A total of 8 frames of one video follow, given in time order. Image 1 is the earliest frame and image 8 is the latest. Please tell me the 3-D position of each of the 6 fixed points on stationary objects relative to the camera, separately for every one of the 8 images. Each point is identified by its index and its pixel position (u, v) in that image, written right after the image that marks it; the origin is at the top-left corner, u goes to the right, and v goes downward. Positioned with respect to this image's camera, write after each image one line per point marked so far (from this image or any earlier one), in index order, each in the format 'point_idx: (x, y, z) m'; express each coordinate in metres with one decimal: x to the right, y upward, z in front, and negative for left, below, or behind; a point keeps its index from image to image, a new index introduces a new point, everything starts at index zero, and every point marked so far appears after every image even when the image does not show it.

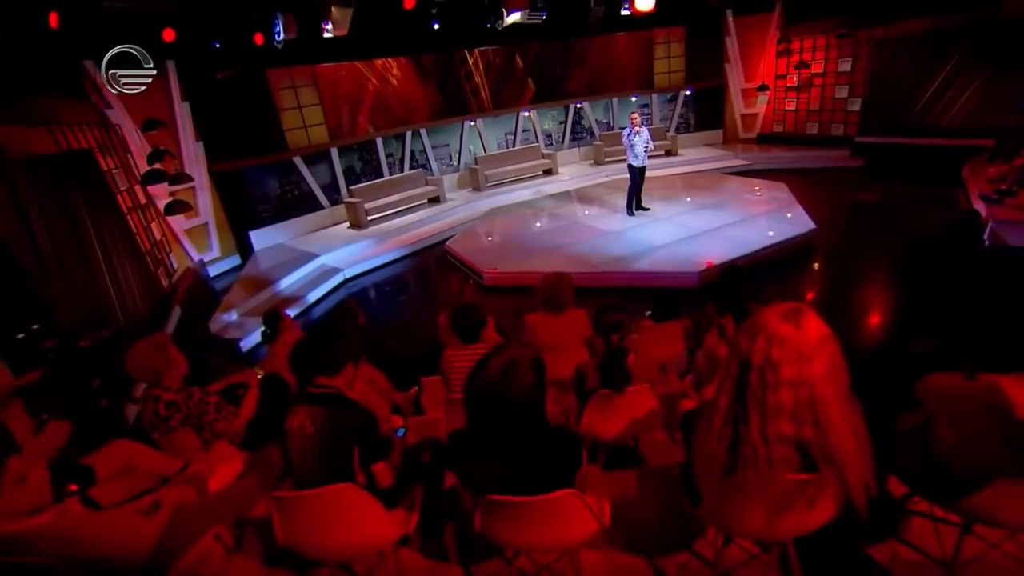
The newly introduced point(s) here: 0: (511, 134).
0: (0.0, +2.7, +12.3) m
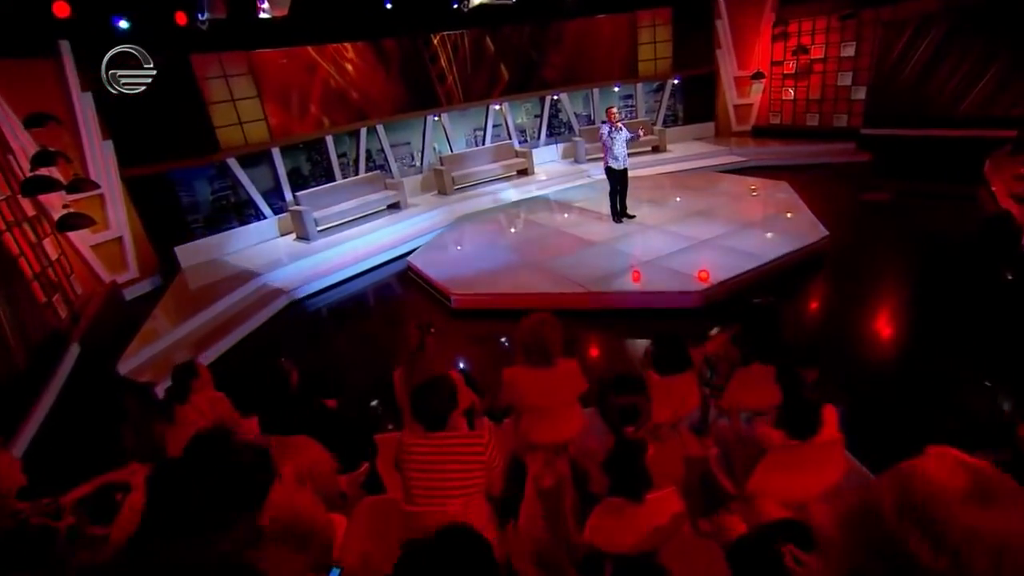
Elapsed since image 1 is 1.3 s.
0: (-0.5, +2.5, +11.0) m
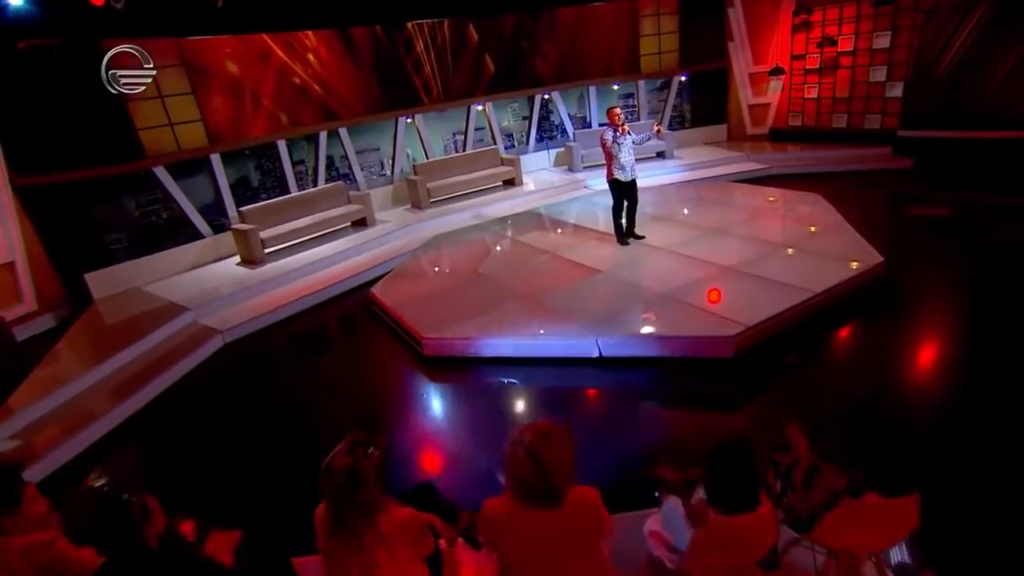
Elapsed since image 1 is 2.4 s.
0: (-0.7, +2.1, +9.6) m
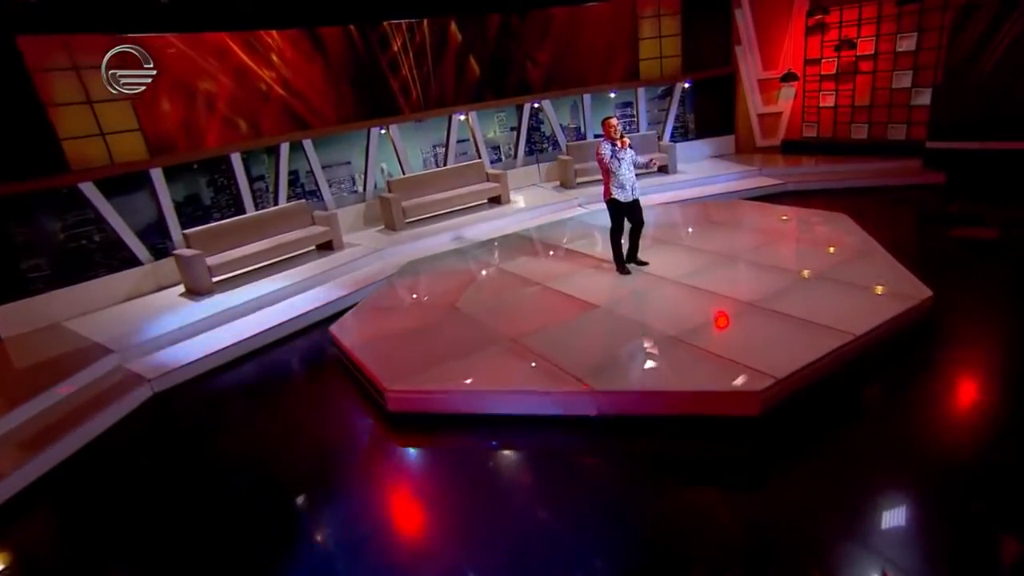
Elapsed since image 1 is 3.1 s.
0: (-0.9, +1.8, +8.7) m
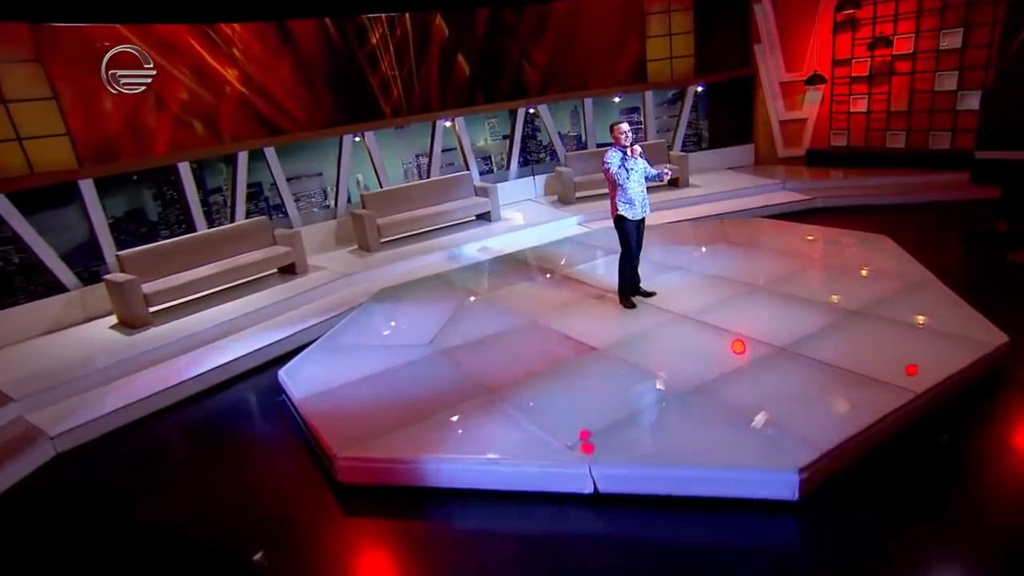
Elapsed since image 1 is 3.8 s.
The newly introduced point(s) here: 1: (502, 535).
0: (-1.0, +1.5, +7.8) m
1: (-0.1, -1.2, +3.4) m
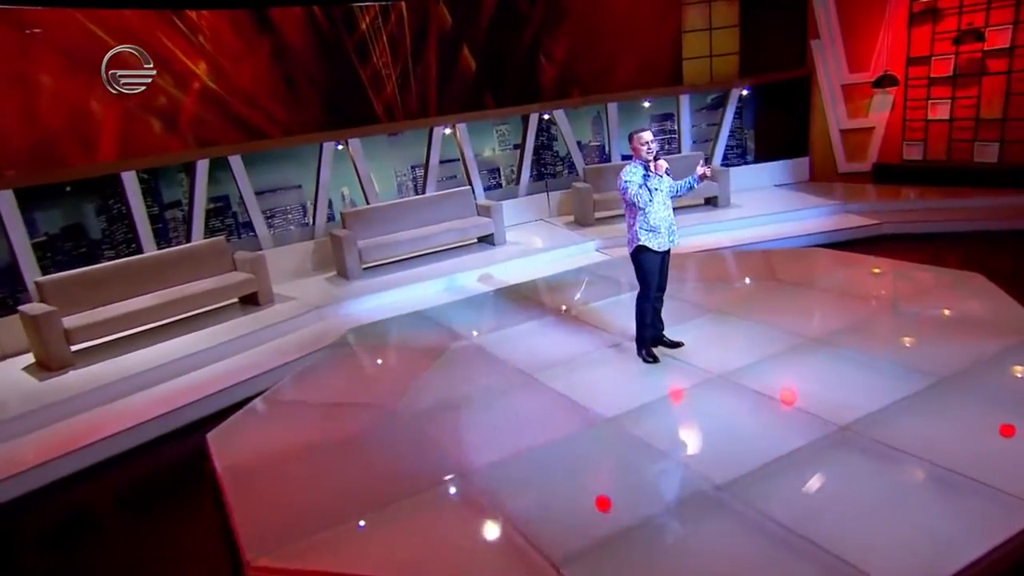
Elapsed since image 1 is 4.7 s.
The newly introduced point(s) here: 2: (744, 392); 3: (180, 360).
0: (-0.9, +1.2, +6.8) m
1: (-0.2, -1.5, +2.3) m
2: (+1.4, -0.5, +3.9) m
3: (-2.3, -0.5, +4.9) m
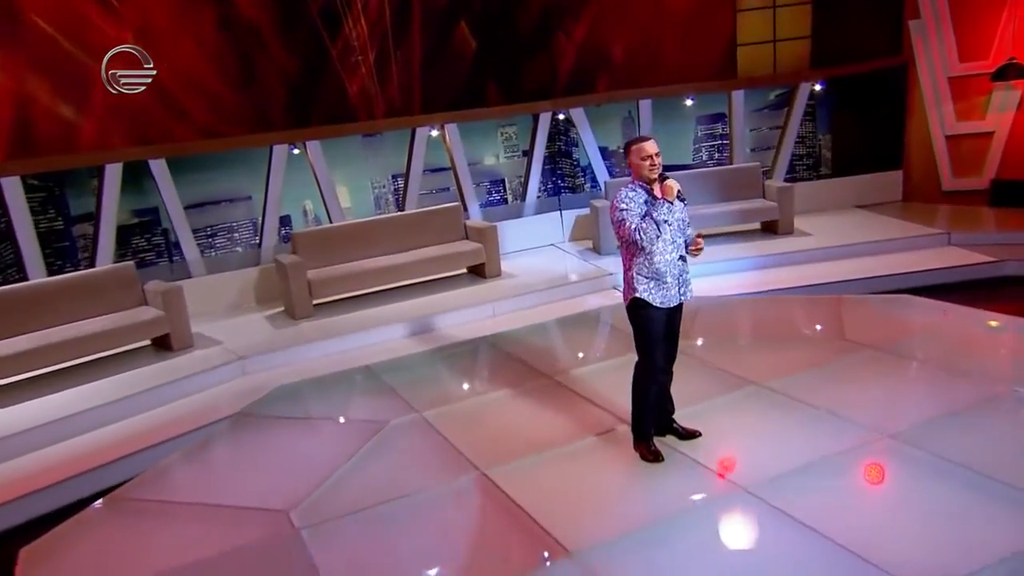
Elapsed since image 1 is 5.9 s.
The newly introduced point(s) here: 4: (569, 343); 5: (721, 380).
0: (-0.8, +0.9, +5.5) m
1: (-0.6, -1.7, +0.9) m
2: (+1.1, -0.9, +2.4) m
3: (-2.5, -0.7, +3.7) m
4: (+0.4, -0.2, +4.4) m
5: (+1.2, -0.4, +3.7) m
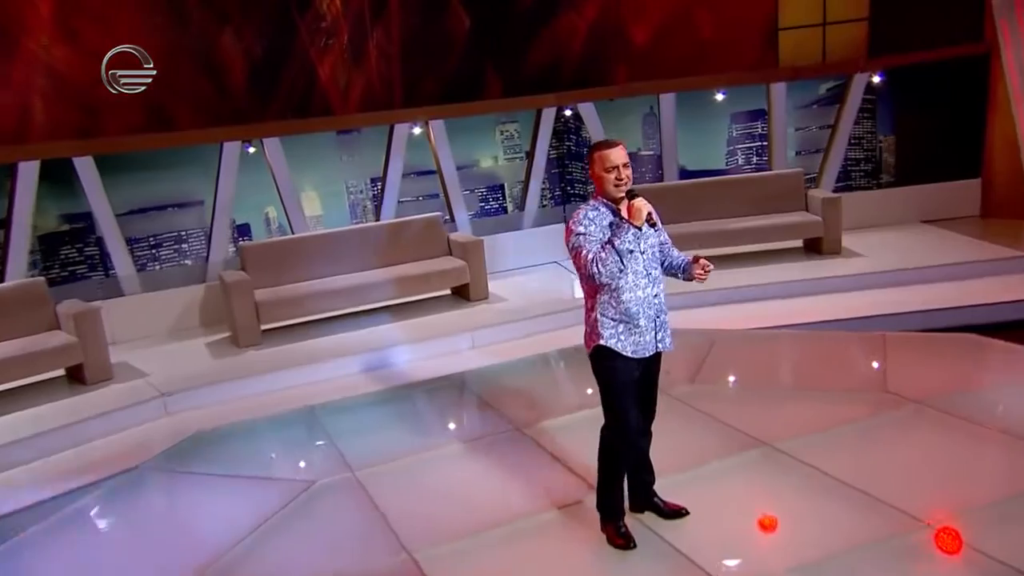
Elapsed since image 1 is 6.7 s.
0: (-0.9, +0.7, +4.7) m
1: (-0.9, -1.8, +0.1) m
2: (+0.9, -1.0, +1.6) m
3: (-2.6, -0.8, +3.0) m
4: (+0.3, -0.4, +3.5) m
5: (+1.1, -0.6, +2.8) m
